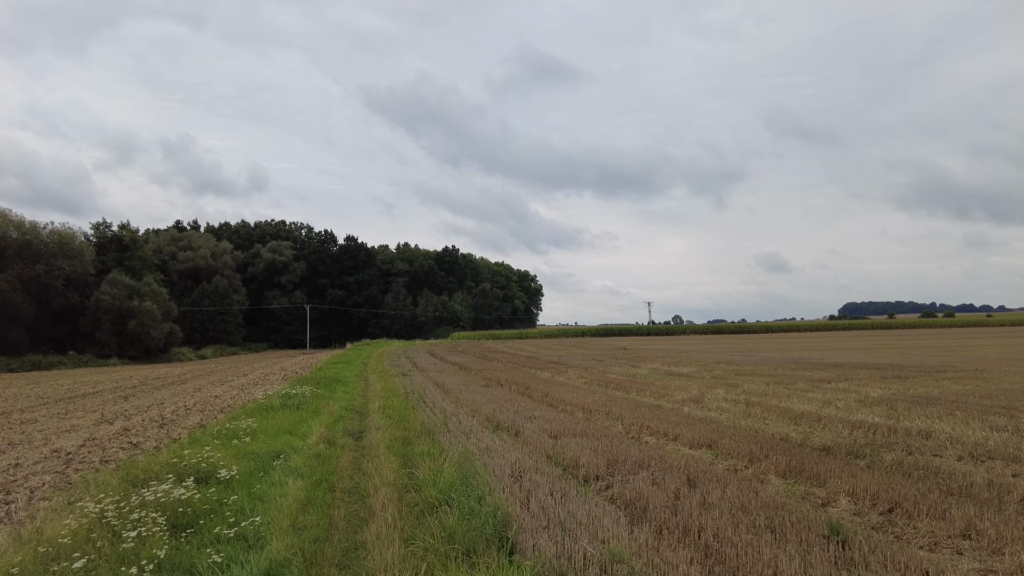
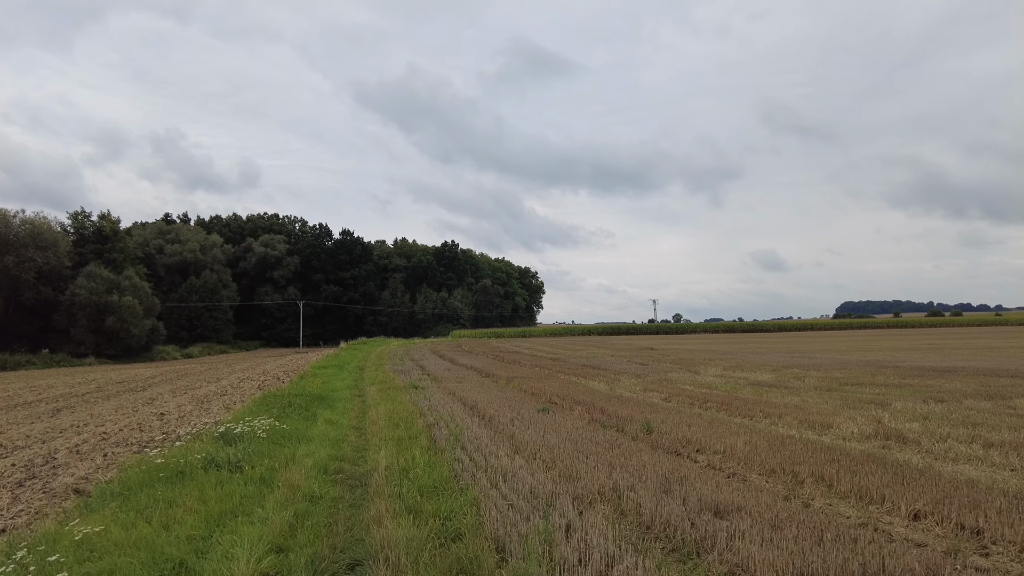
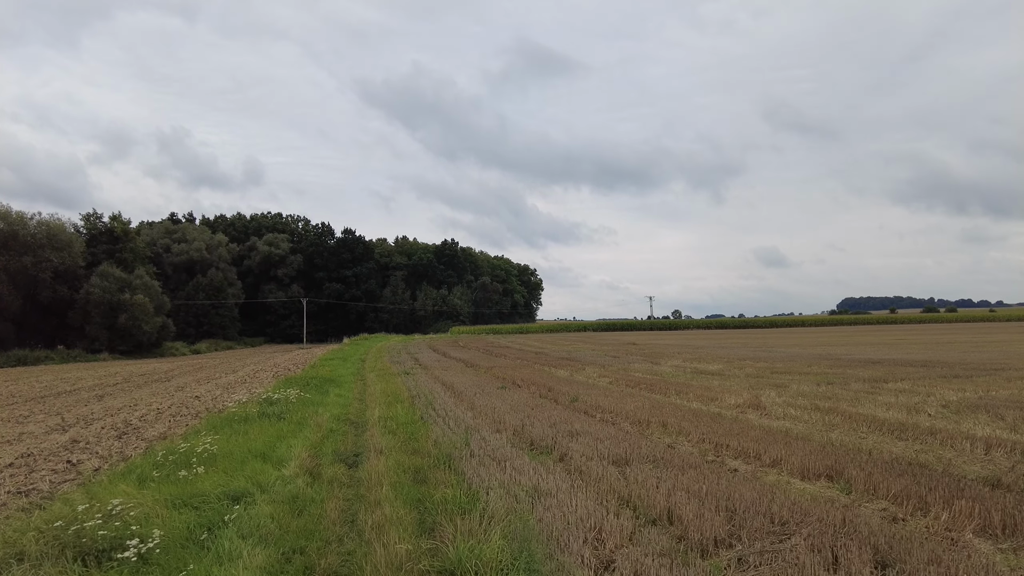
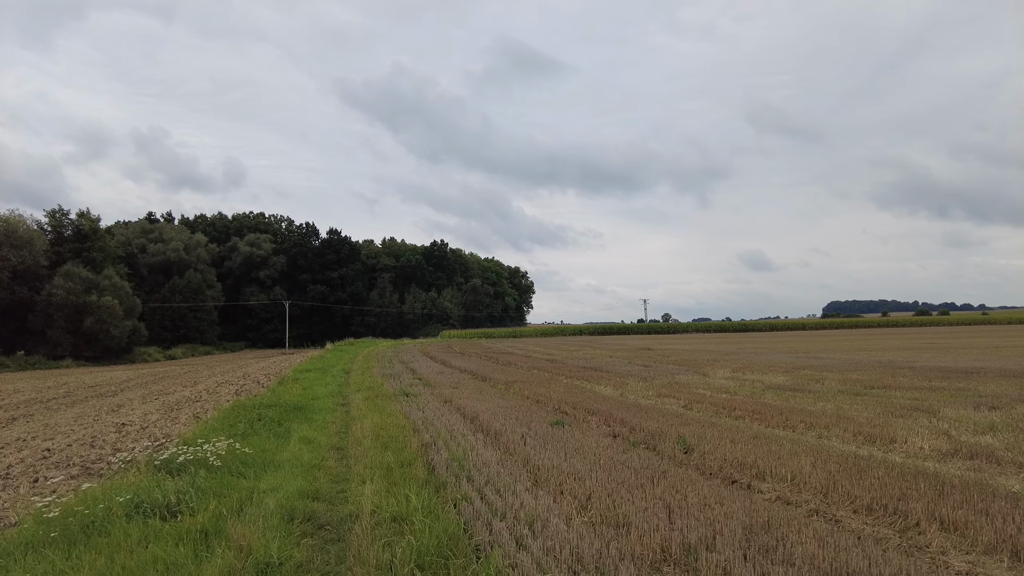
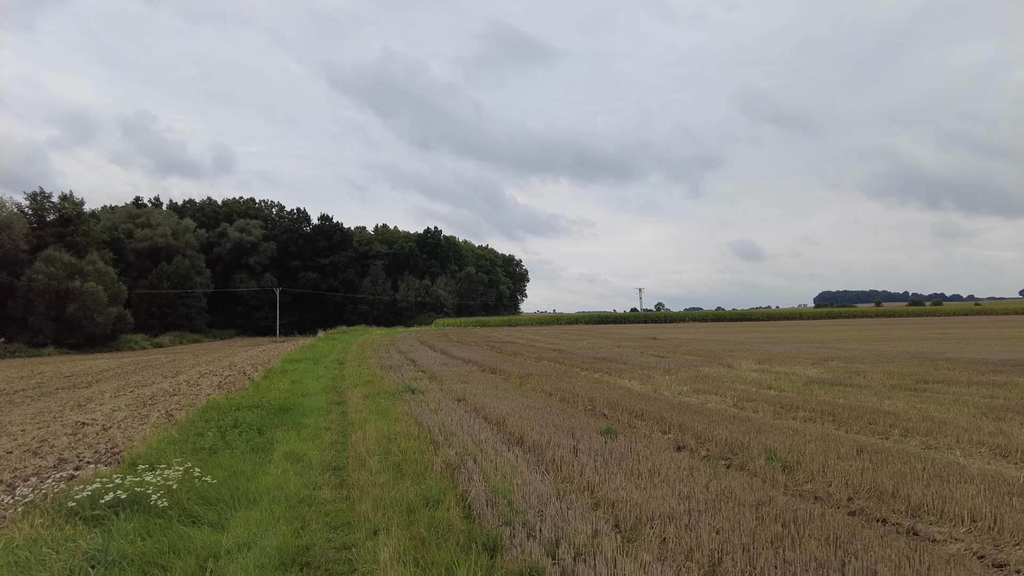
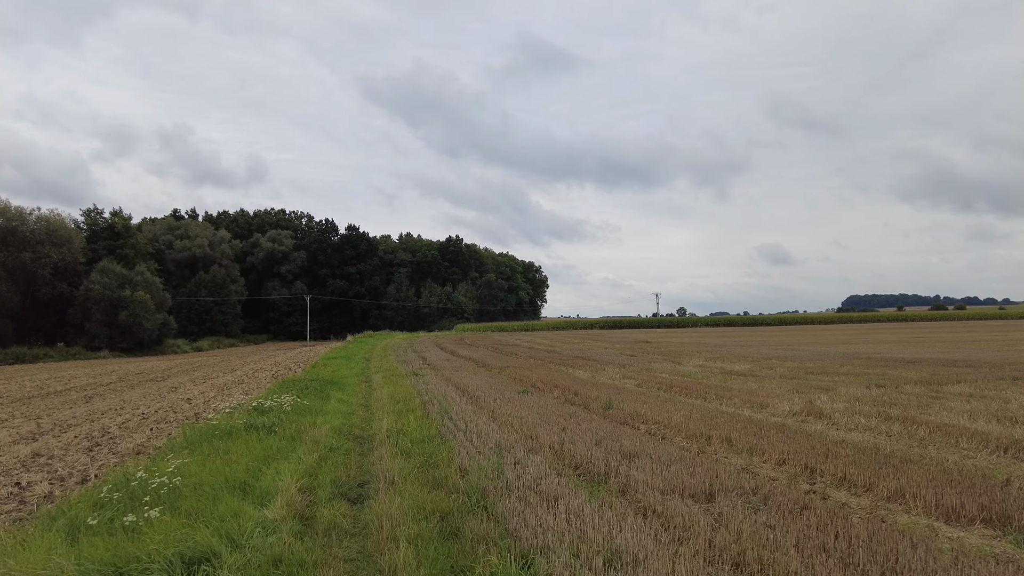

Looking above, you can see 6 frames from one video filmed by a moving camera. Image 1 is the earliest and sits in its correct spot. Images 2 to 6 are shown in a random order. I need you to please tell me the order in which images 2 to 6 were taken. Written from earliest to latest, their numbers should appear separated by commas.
3, 6, 2, 4, 5
